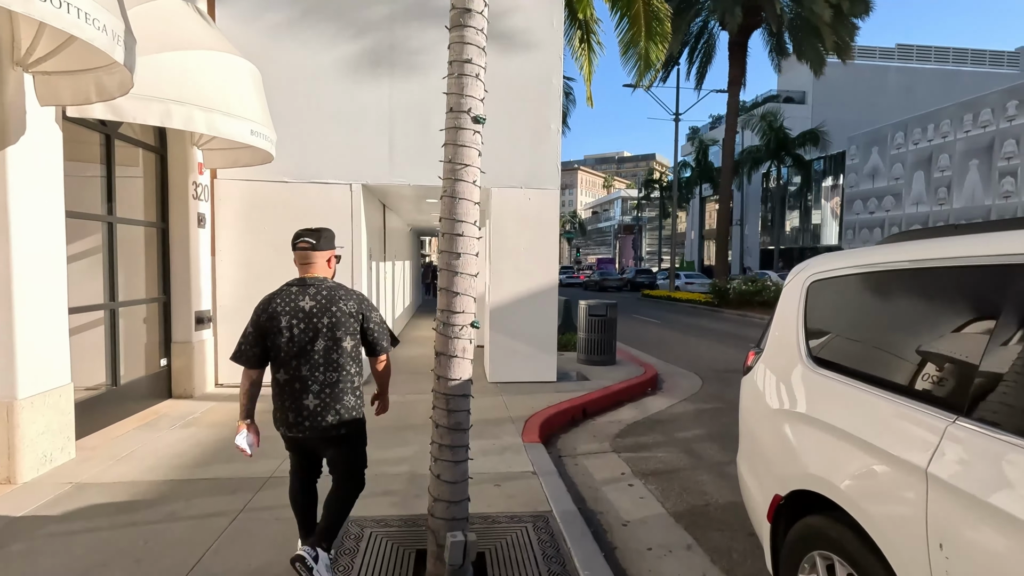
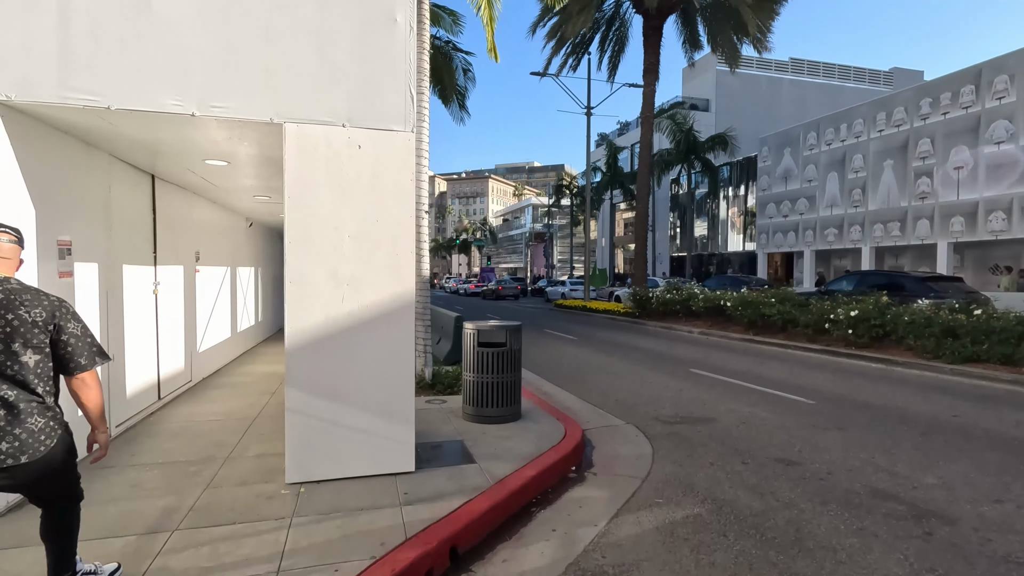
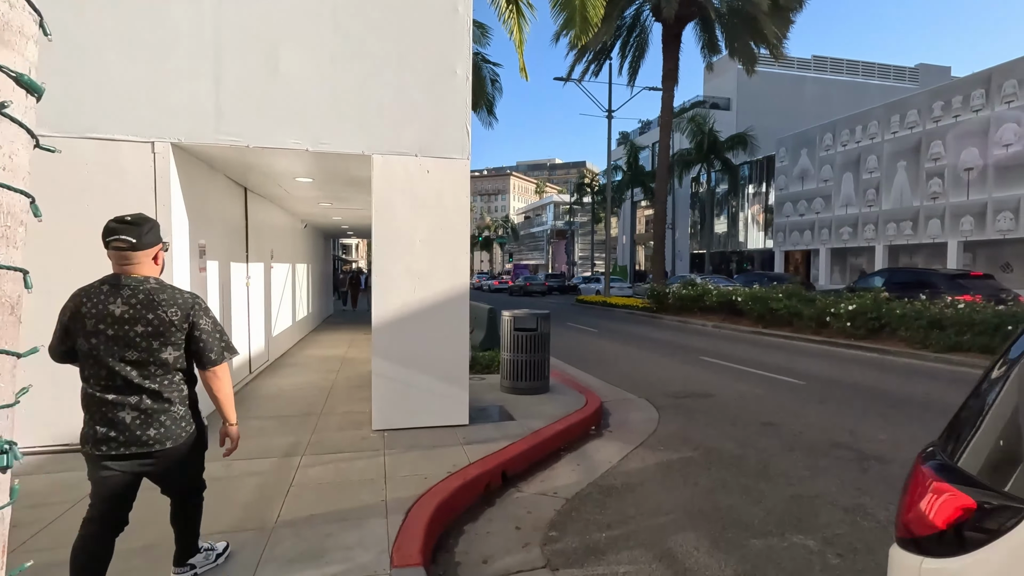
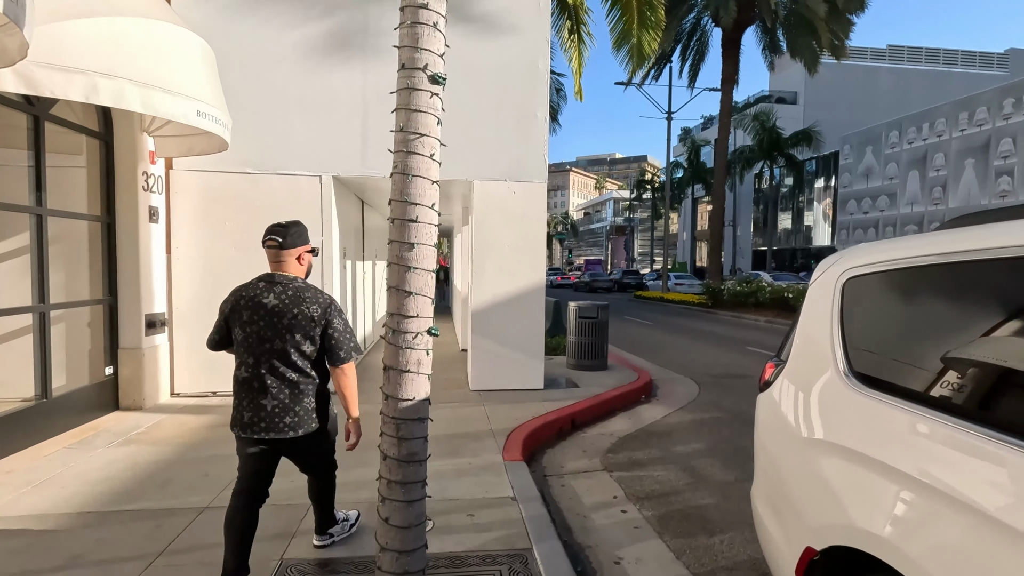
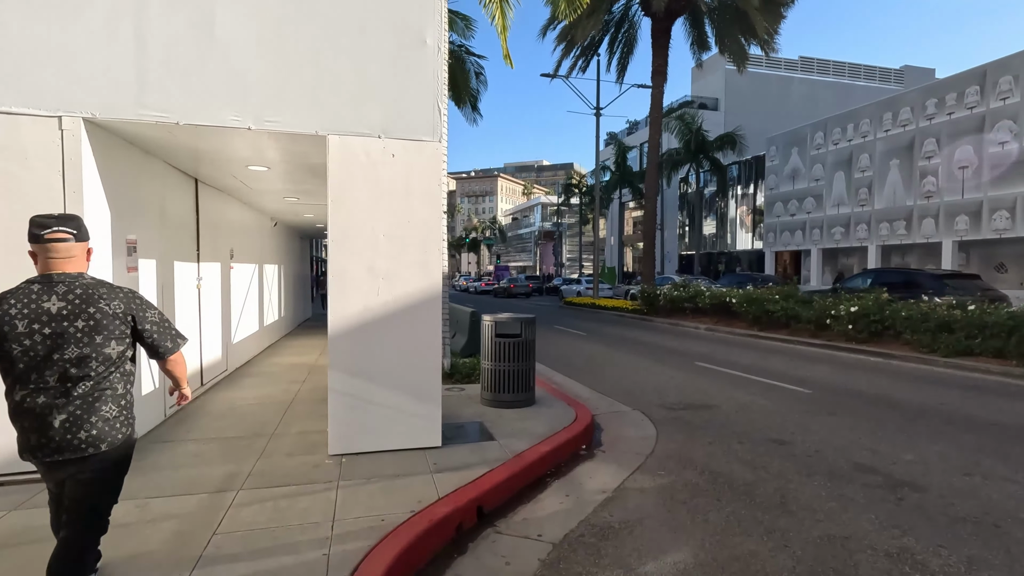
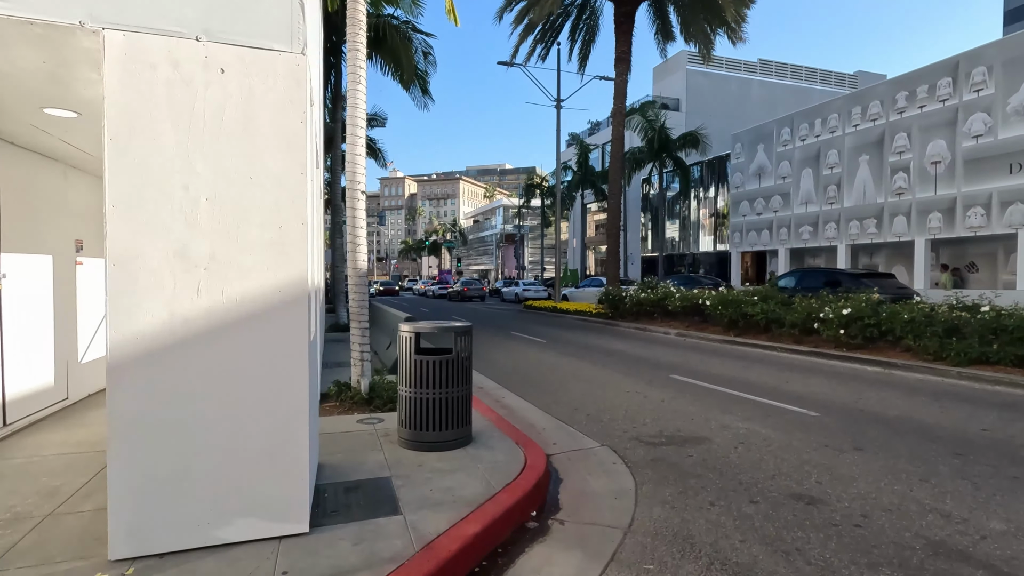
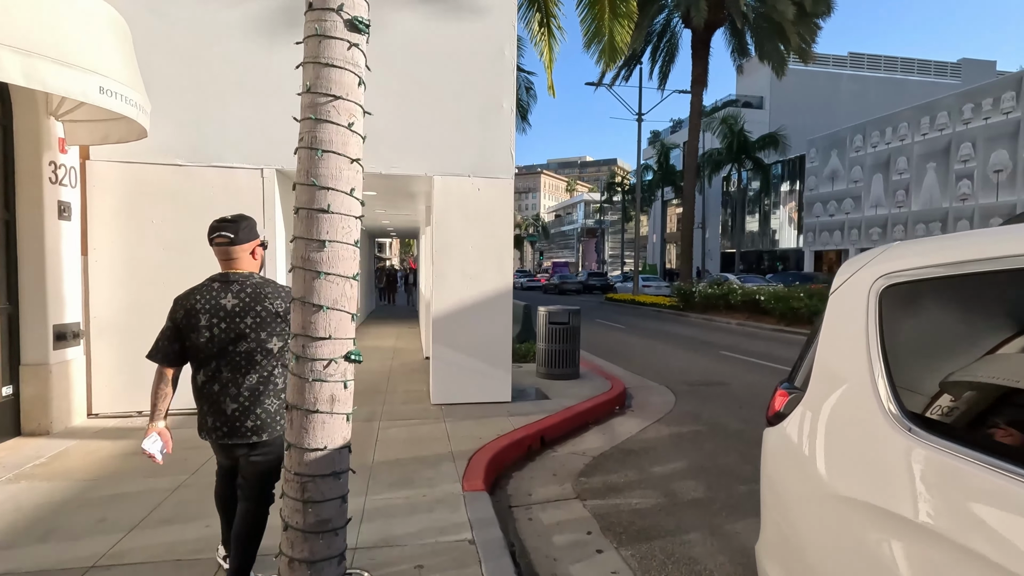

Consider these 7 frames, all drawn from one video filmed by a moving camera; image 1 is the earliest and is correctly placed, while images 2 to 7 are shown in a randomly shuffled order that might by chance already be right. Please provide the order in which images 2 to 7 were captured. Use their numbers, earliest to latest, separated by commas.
4, 7, 3, 5, 2, 6
